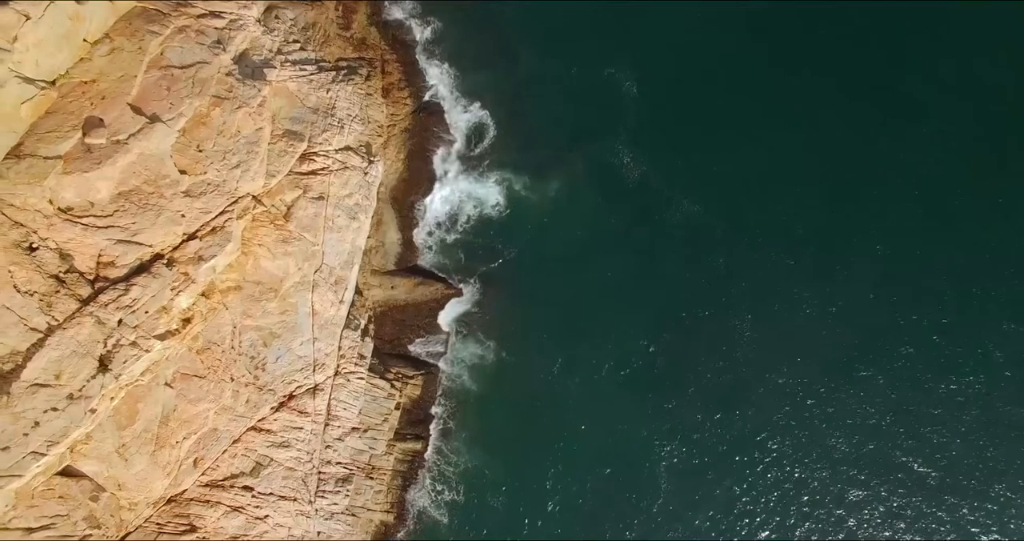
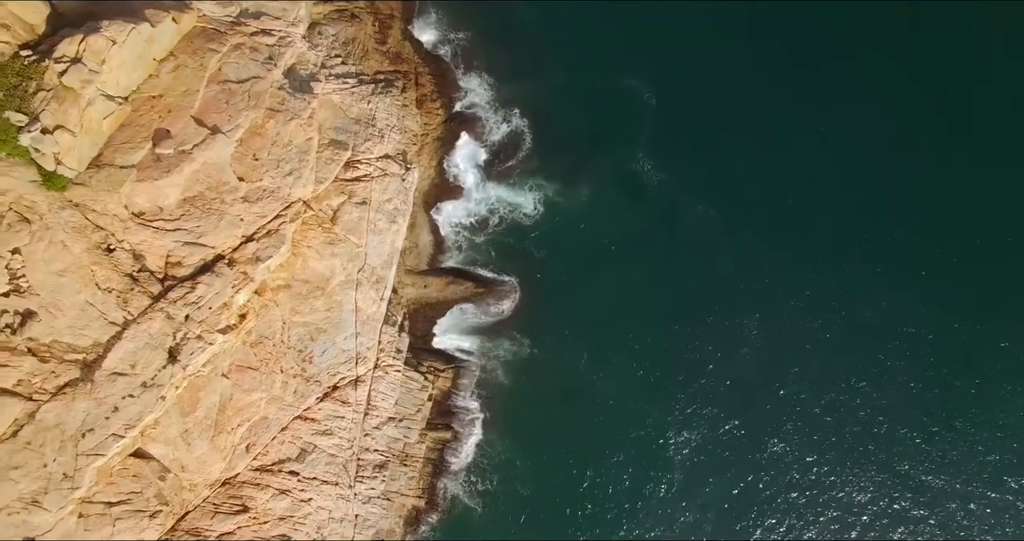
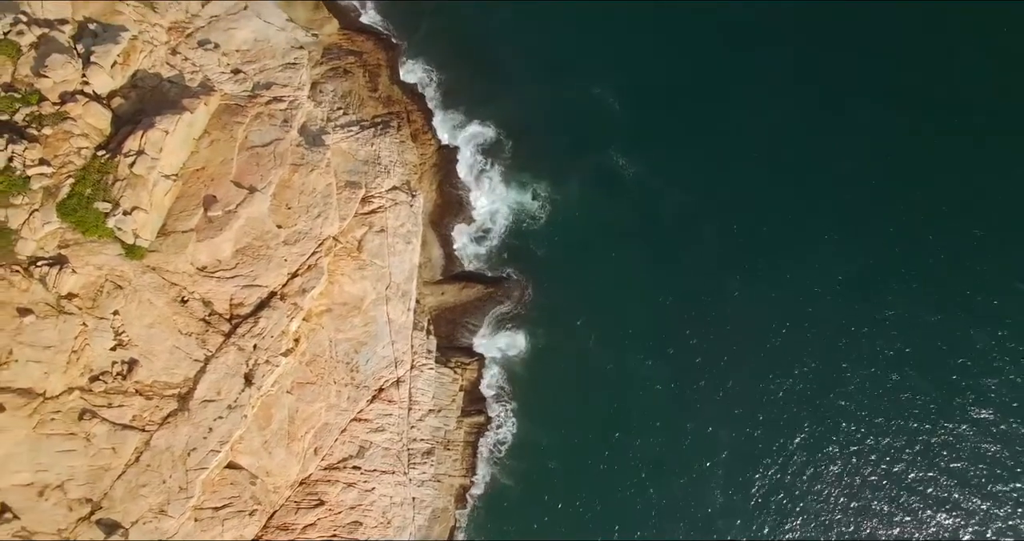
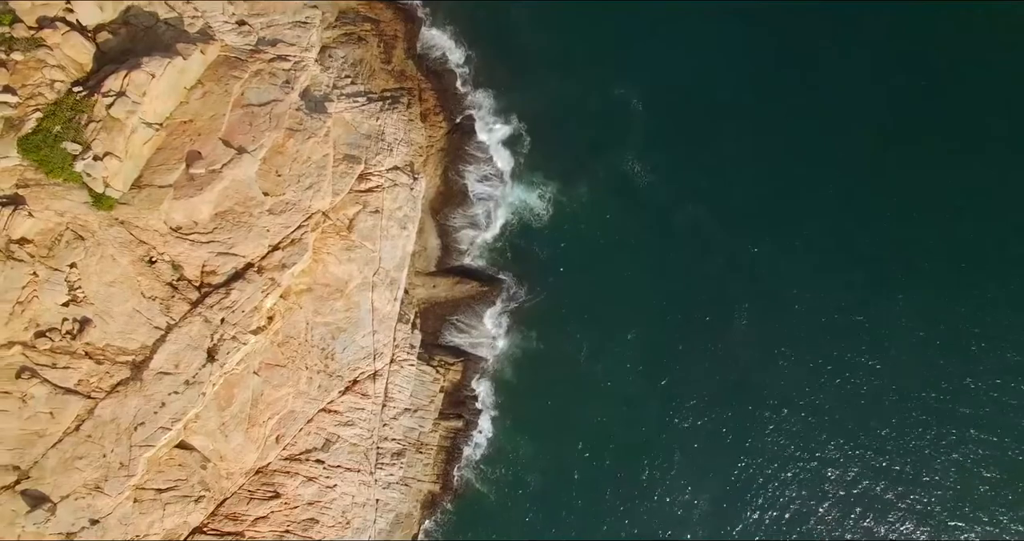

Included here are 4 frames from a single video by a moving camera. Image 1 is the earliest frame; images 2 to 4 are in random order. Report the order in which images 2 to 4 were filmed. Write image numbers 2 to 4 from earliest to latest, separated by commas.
2, 4, 3
